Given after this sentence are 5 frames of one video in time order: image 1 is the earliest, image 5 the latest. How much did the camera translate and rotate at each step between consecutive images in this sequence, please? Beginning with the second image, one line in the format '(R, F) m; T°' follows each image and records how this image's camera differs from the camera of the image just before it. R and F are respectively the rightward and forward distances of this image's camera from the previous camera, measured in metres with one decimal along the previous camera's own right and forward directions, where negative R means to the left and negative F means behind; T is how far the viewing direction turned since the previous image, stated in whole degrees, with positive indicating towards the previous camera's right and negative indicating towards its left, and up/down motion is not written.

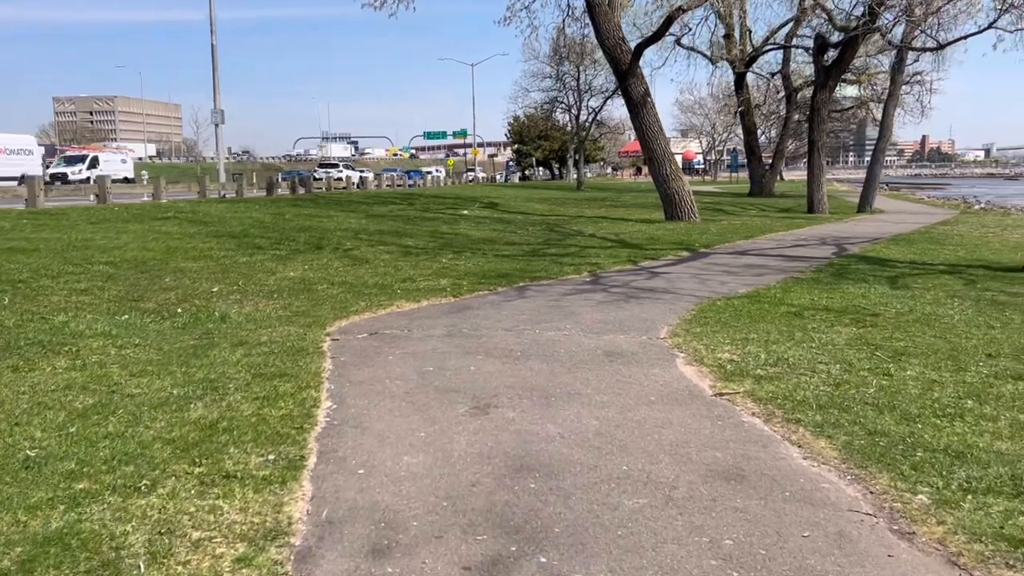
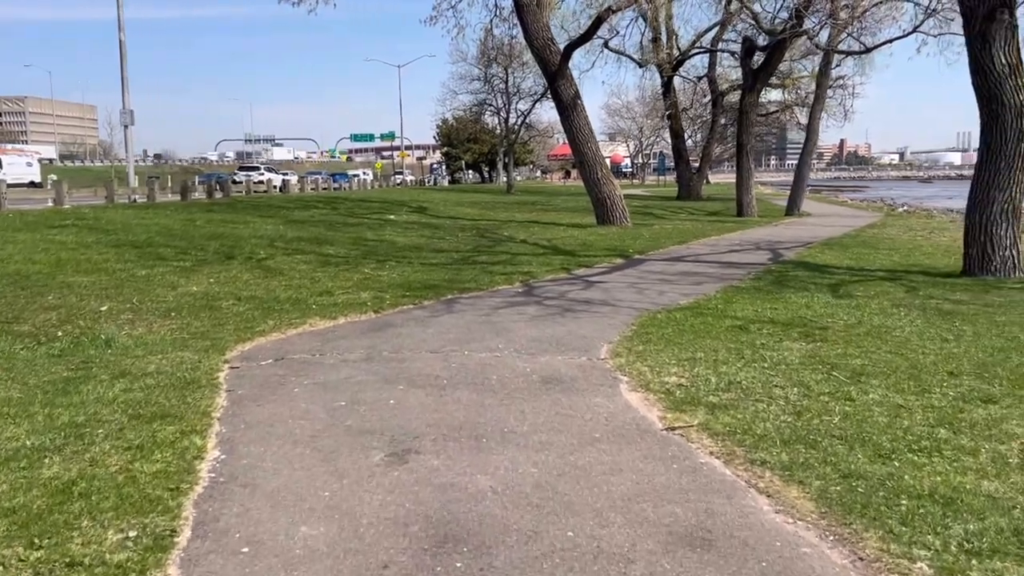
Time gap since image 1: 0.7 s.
(0.0, +0.7) m; +4°
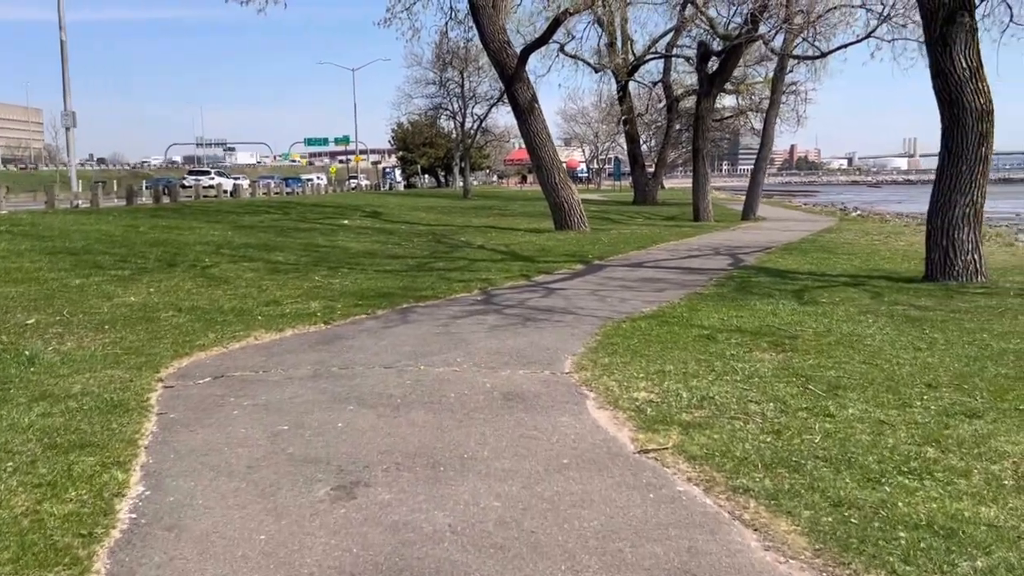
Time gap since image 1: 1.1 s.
(0.0, +0.4) m; +3°
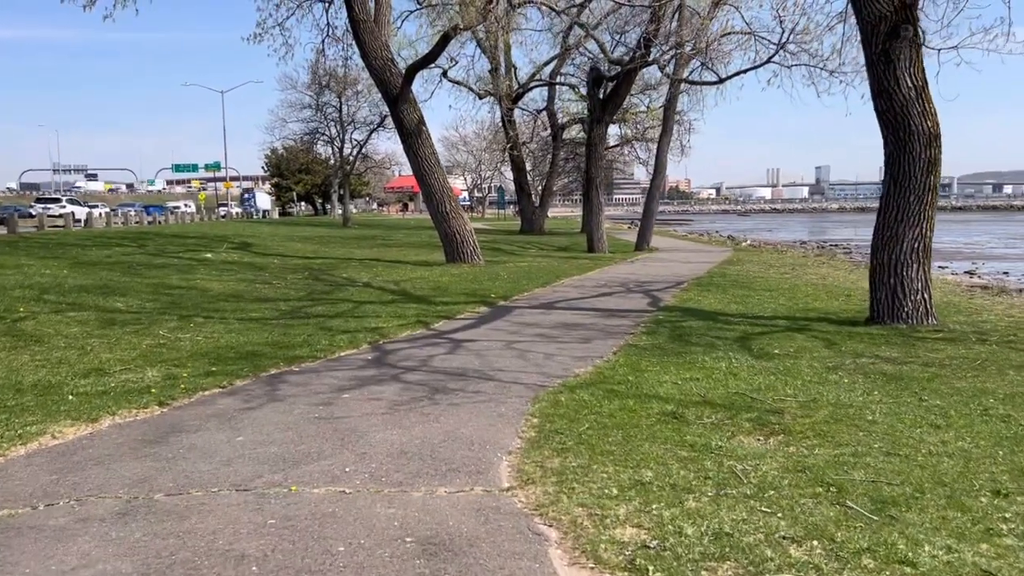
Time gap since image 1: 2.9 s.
(-0.2, +1.8) m; +8°
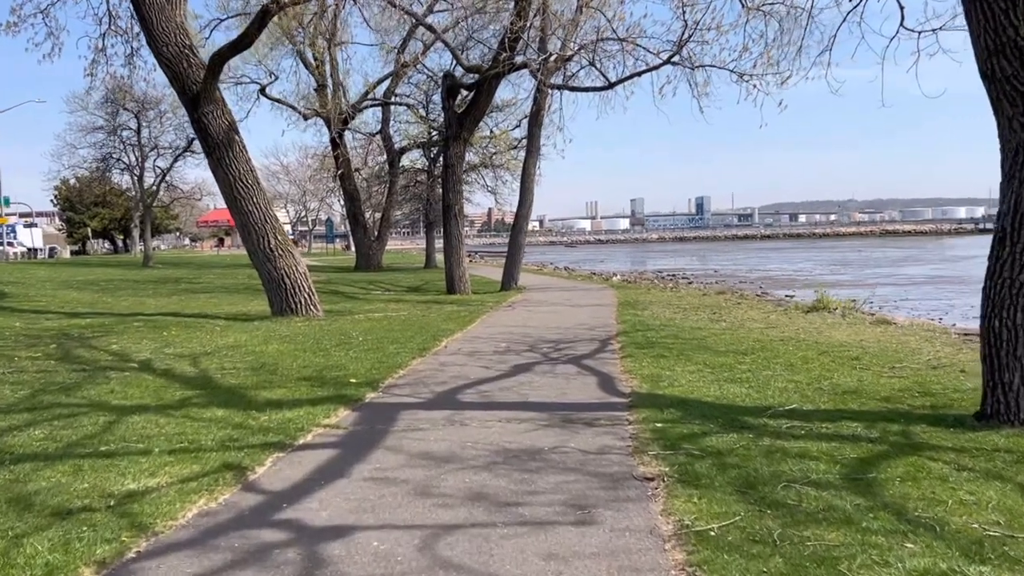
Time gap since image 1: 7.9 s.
(-0.4, +4.8) m; +11°
